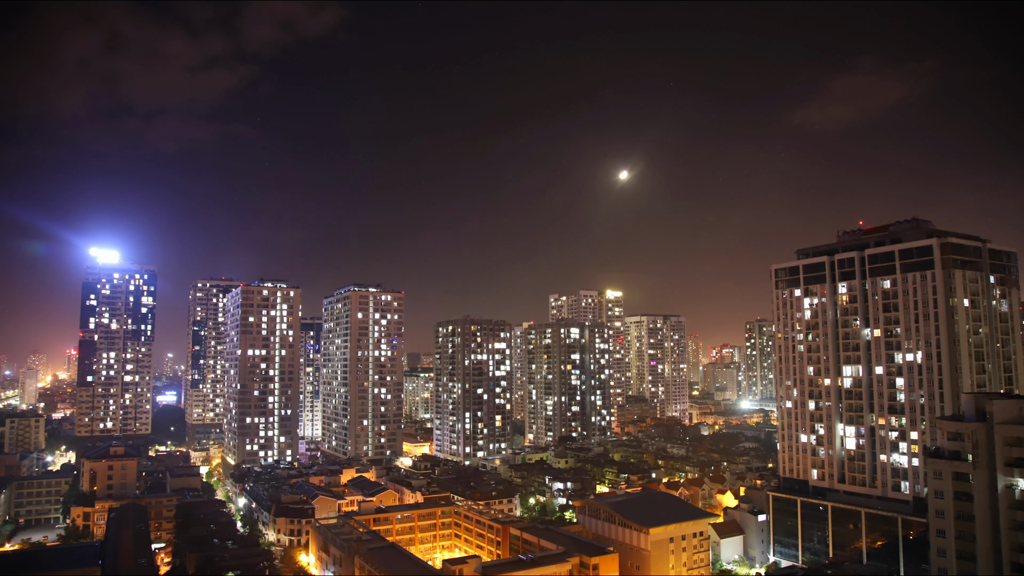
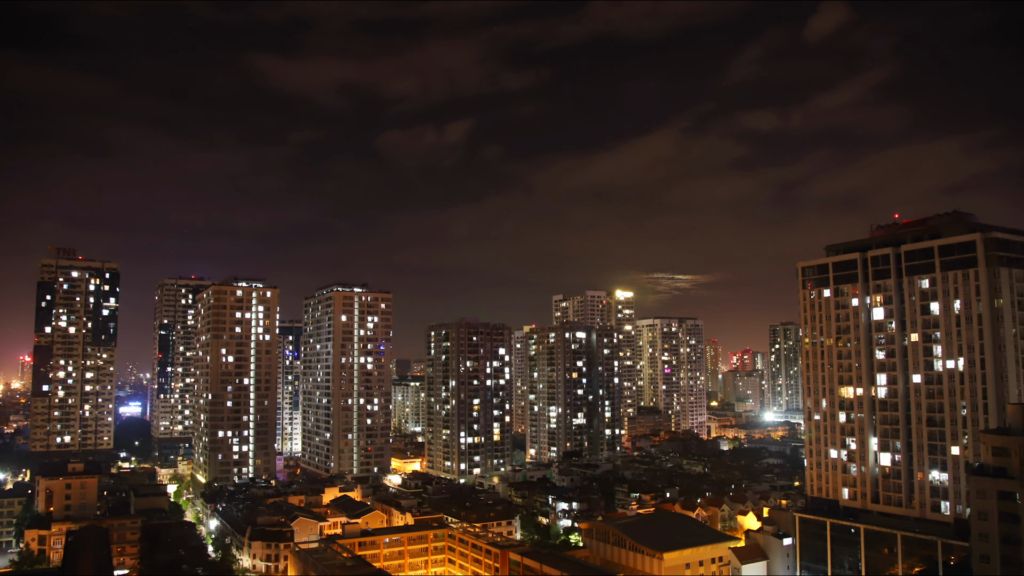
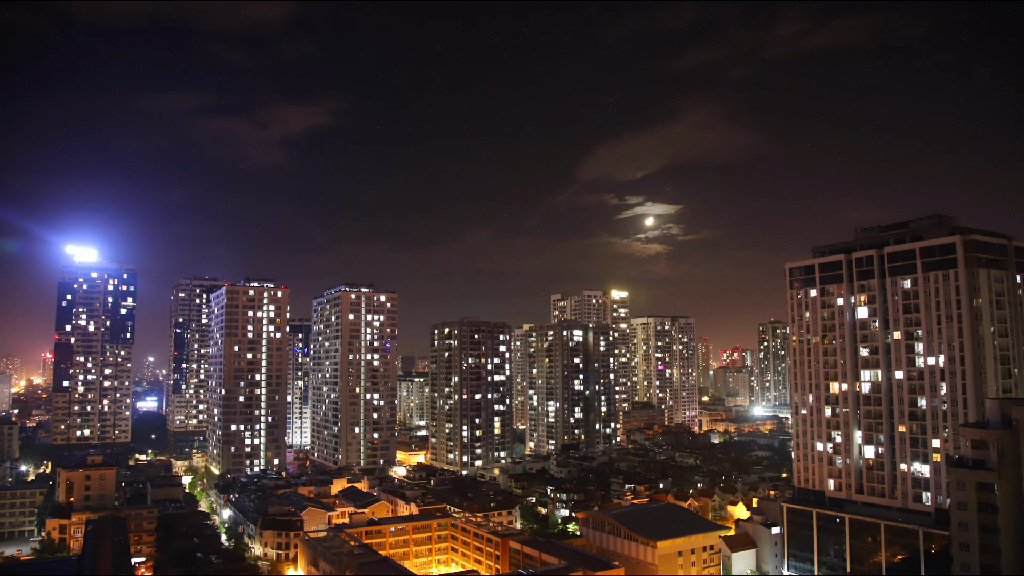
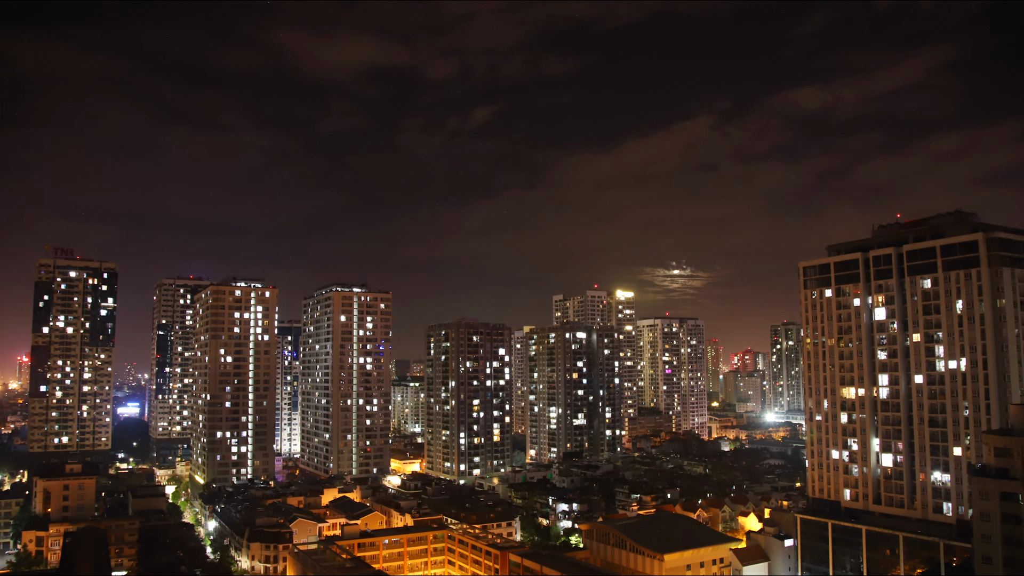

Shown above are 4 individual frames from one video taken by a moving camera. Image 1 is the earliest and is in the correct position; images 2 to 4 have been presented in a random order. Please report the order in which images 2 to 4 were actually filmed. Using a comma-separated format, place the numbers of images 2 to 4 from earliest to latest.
3, 2, 4
